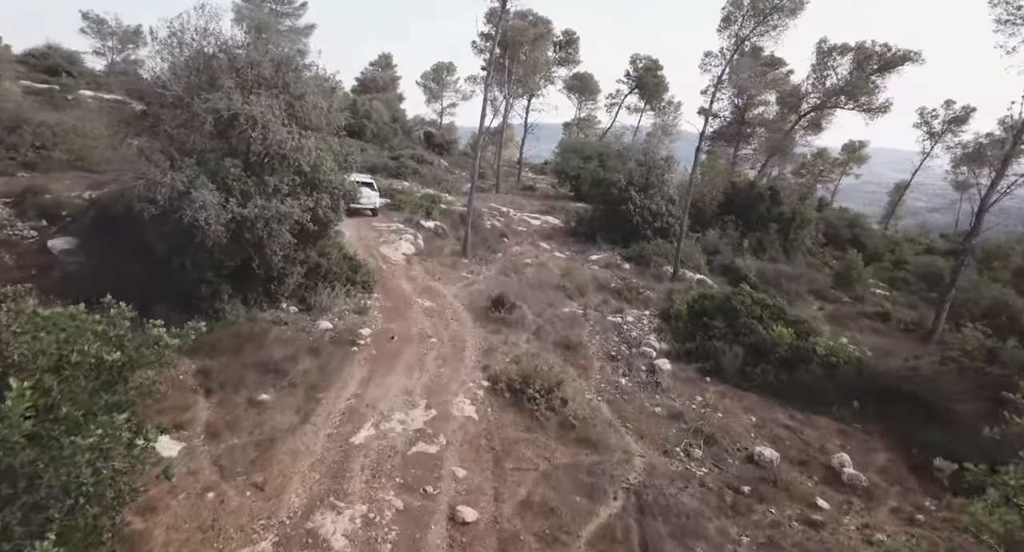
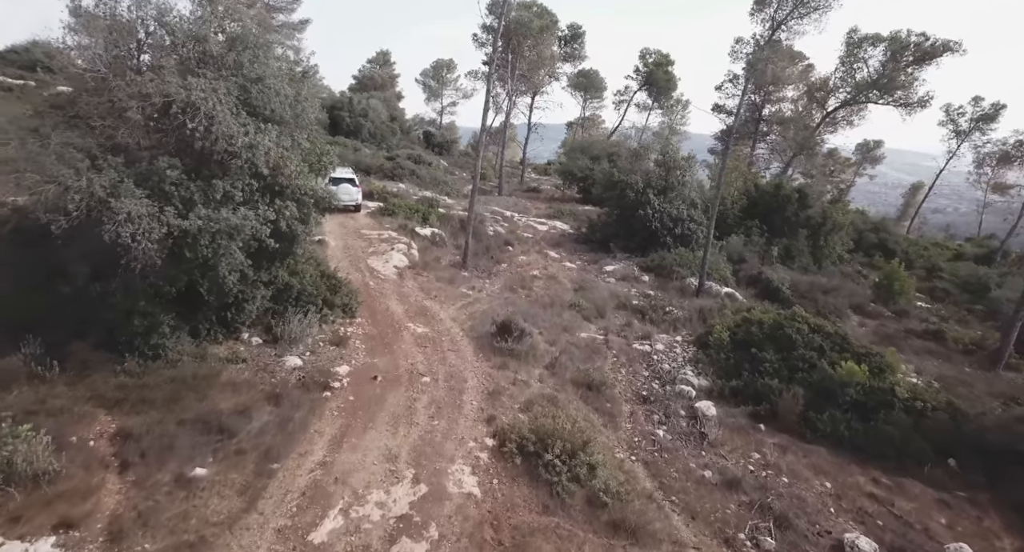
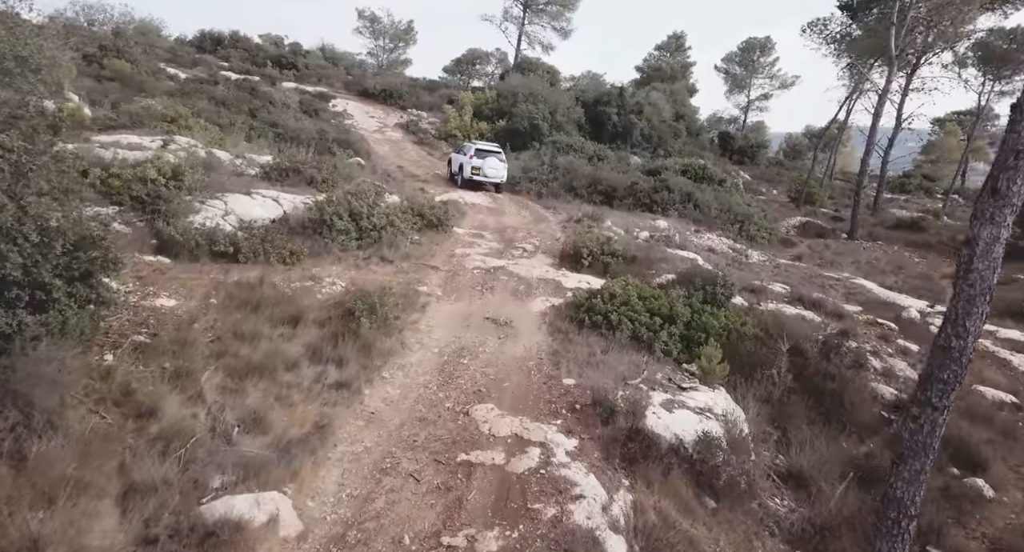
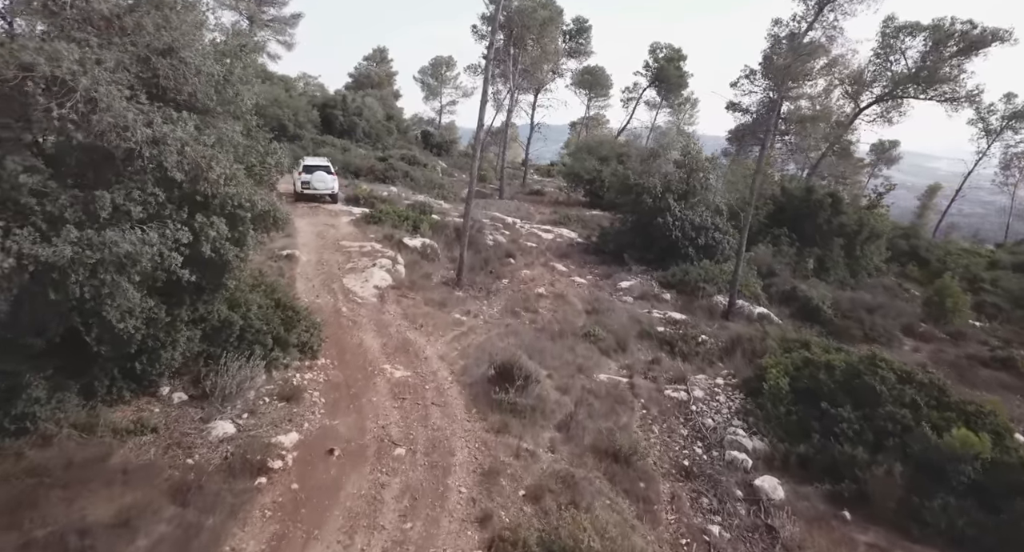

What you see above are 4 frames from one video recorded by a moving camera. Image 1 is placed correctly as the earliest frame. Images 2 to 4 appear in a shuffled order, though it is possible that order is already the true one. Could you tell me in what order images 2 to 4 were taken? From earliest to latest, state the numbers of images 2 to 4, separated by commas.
2, 4, 3
